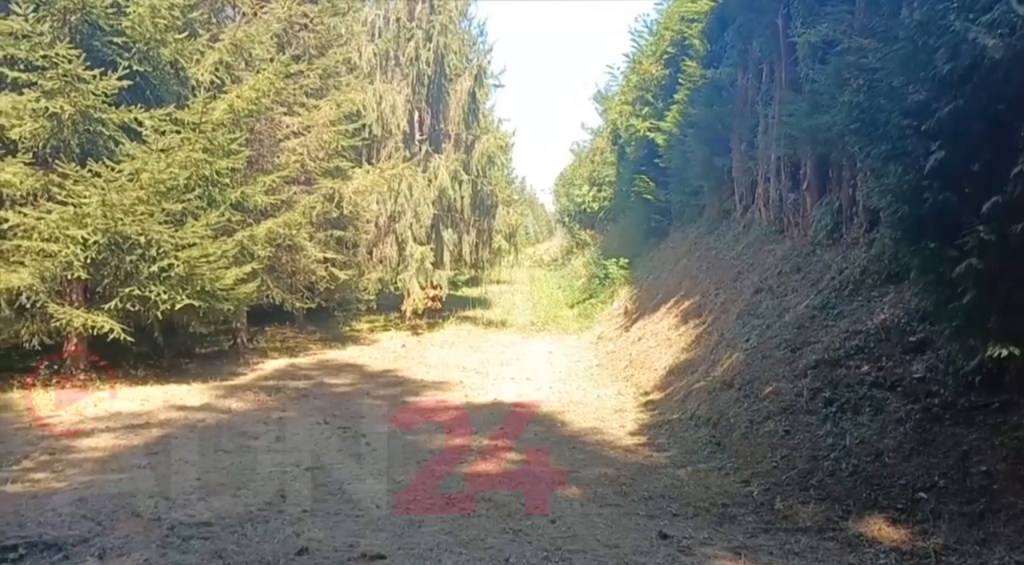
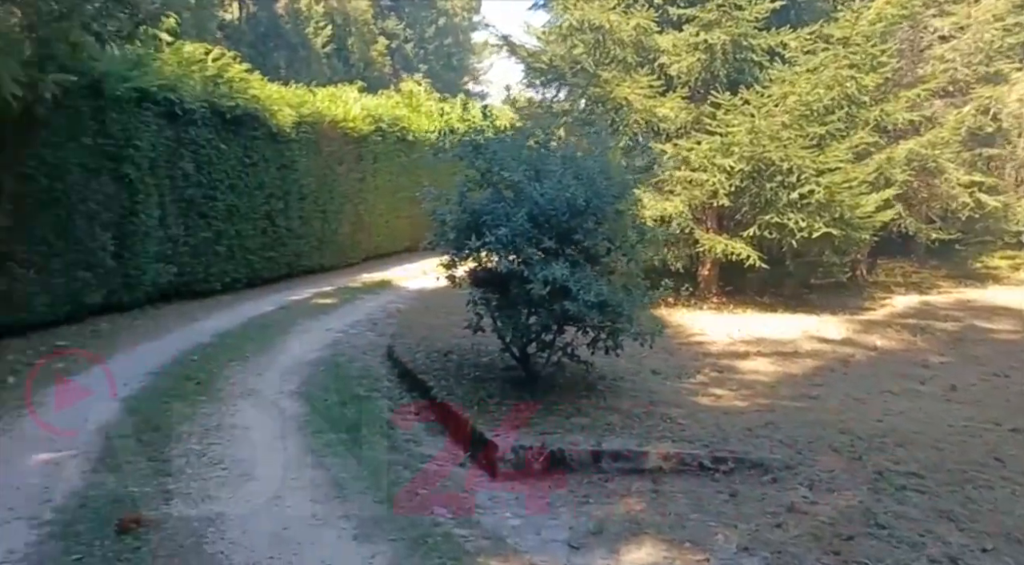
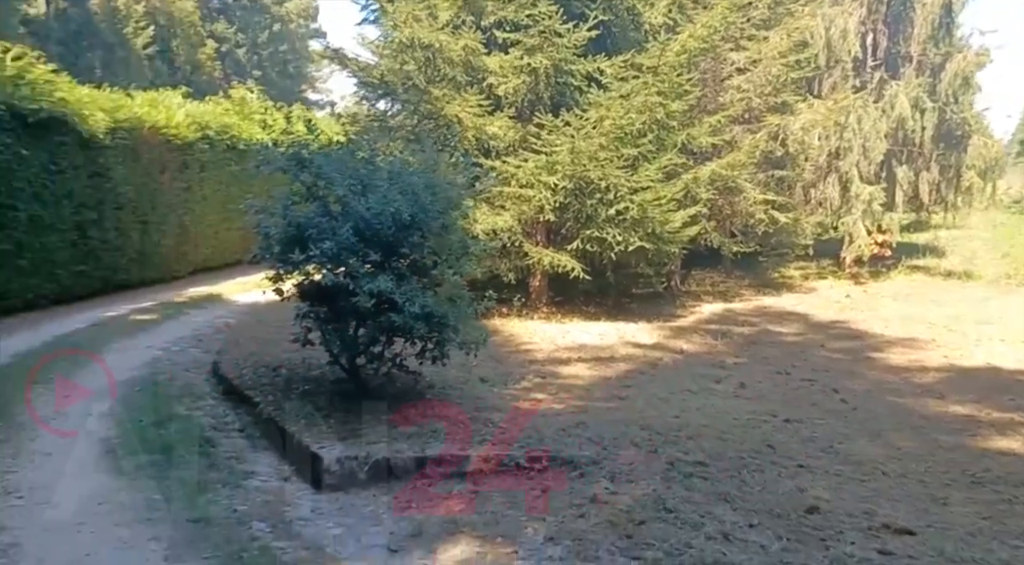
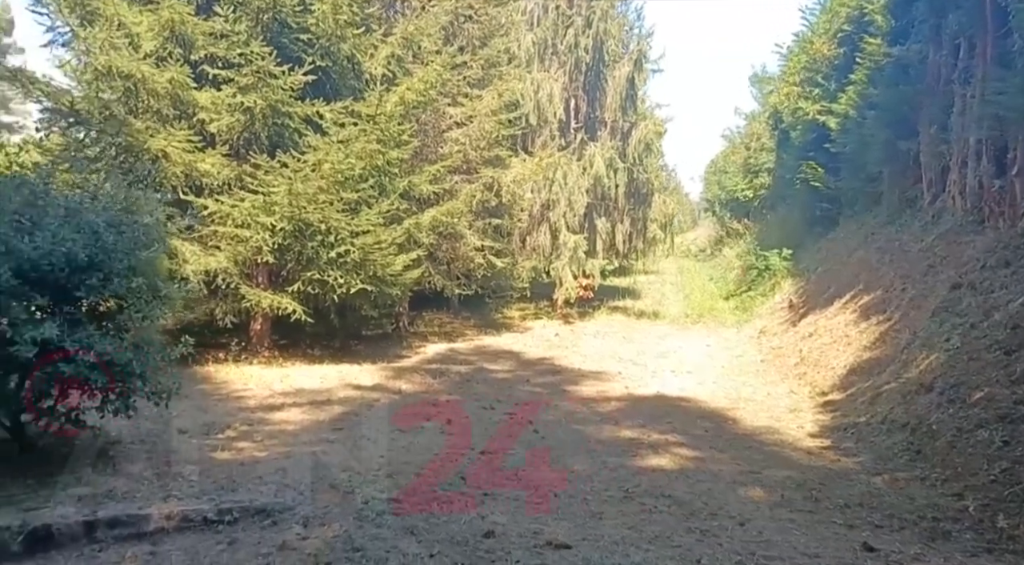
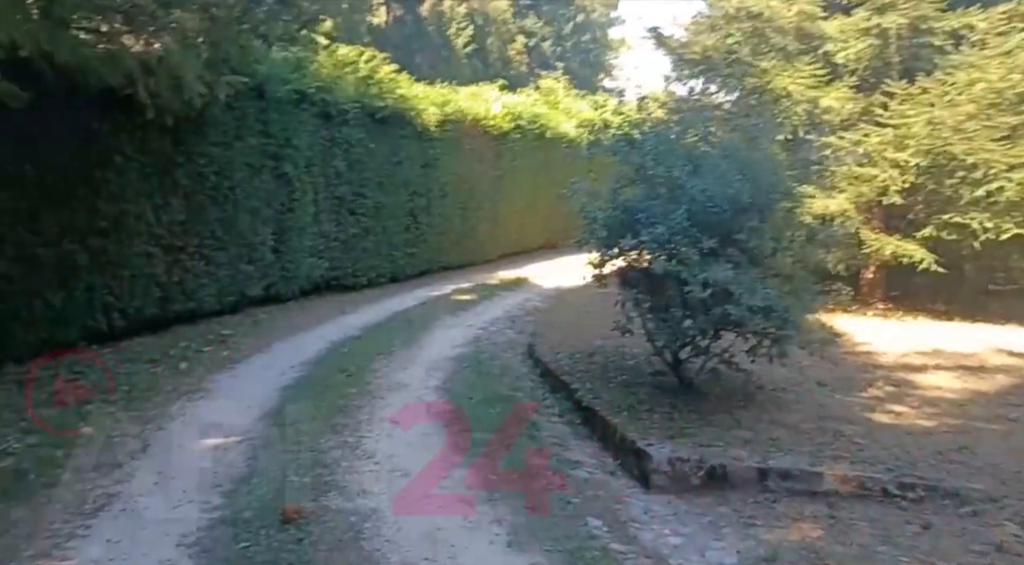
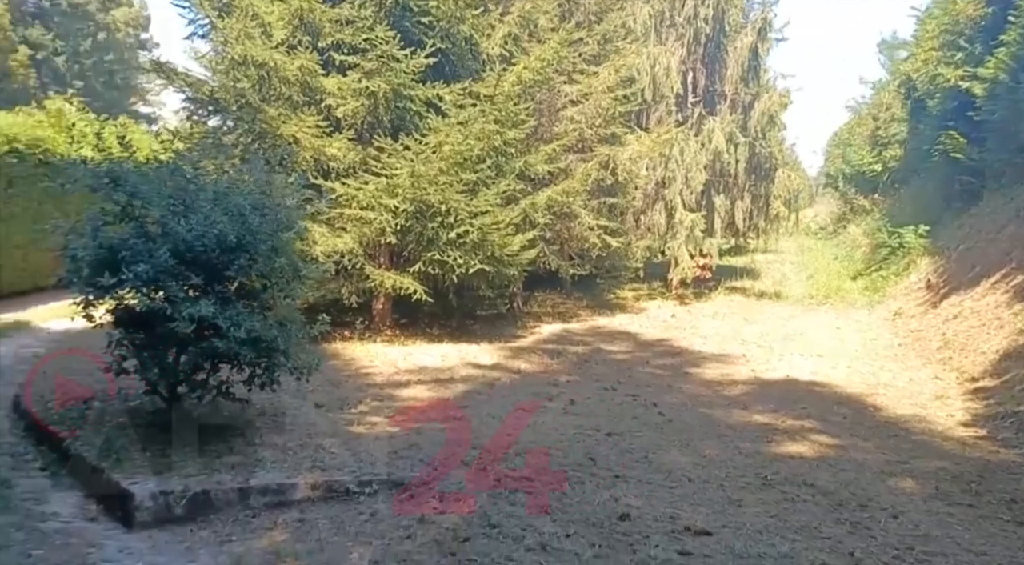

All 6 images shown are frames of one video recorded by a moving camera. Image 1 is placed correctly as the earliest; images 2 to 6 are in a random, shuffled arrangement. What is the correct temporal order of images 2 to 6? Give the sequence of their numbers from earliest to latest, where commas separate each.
4, 6, 3, 2, 5
